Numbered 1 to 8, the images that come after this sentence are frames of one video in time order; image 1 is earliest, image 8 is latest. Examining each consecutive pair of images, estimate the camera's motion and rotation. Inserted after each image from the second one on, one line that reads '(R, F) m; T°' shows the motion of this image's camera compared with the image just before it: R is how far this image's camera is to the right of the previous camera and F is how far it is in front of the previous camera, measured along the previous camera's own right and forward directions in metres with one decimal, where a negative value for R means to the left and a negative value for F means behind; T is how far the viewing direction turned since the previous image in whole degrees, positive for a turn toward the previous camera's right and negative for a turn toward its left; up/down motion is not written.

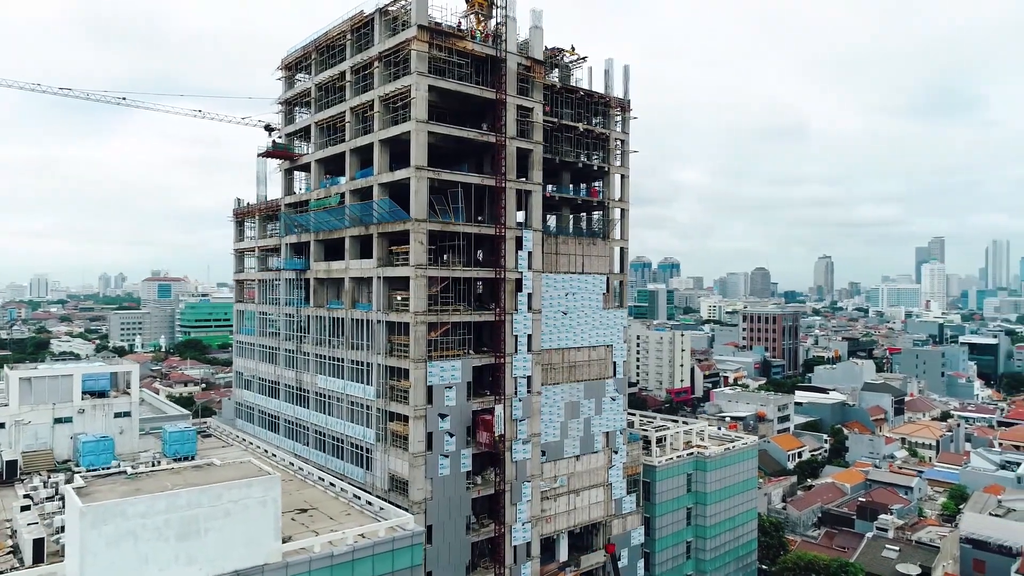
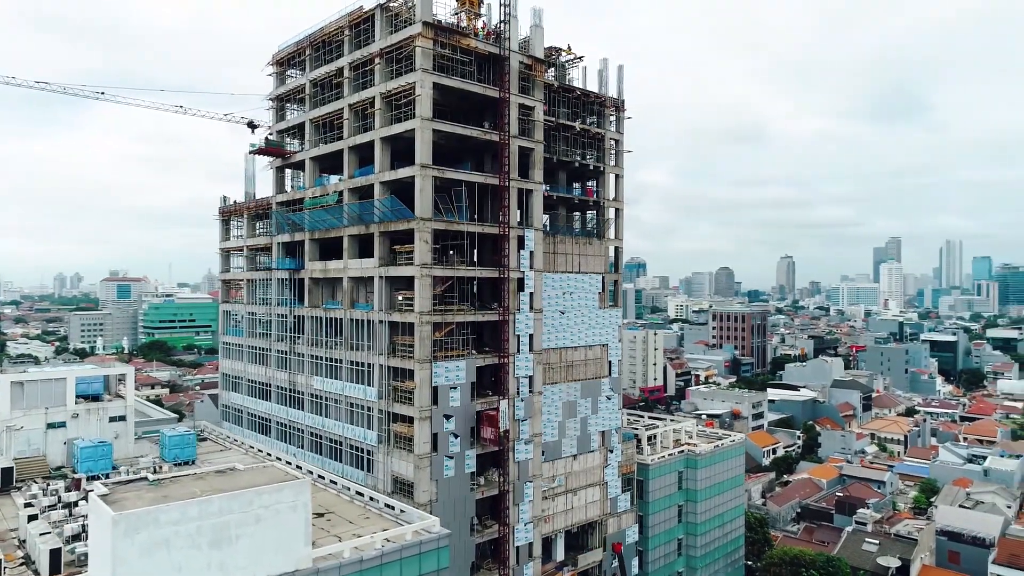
(-2.0, +0.2) m; +3°
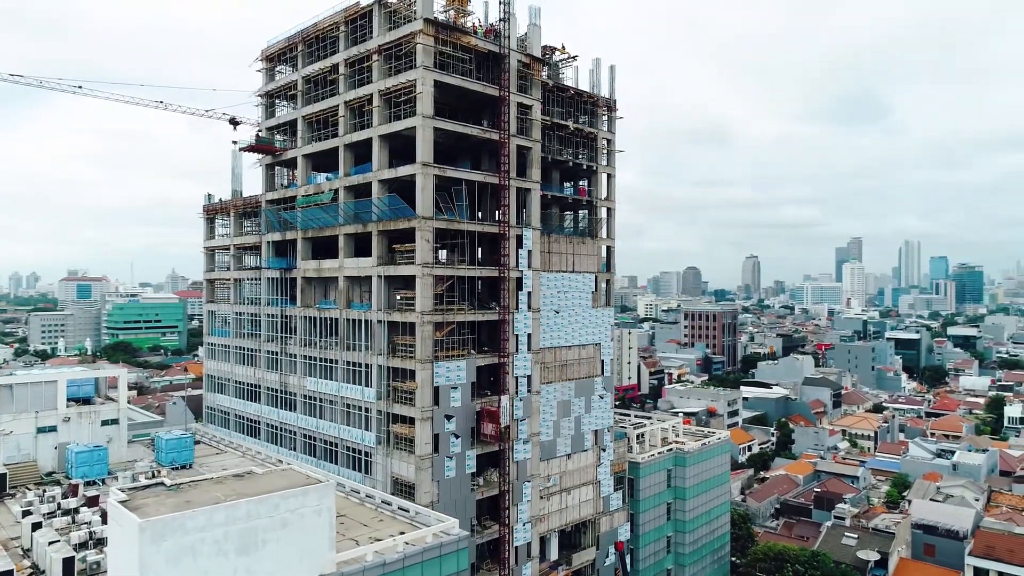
(-1.7, +0.2) m; +2°
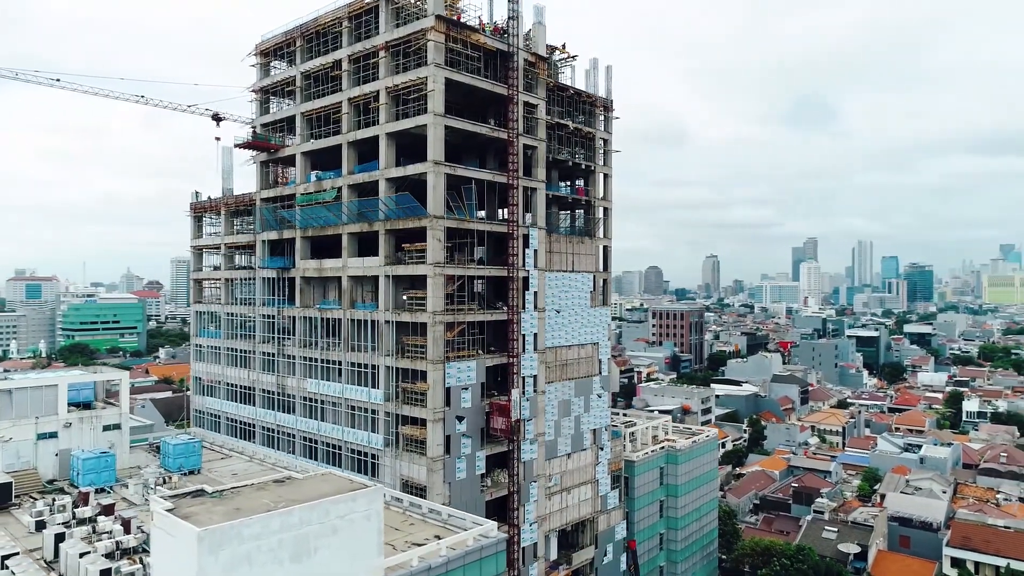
(-2.5, +0.2) m; +3°
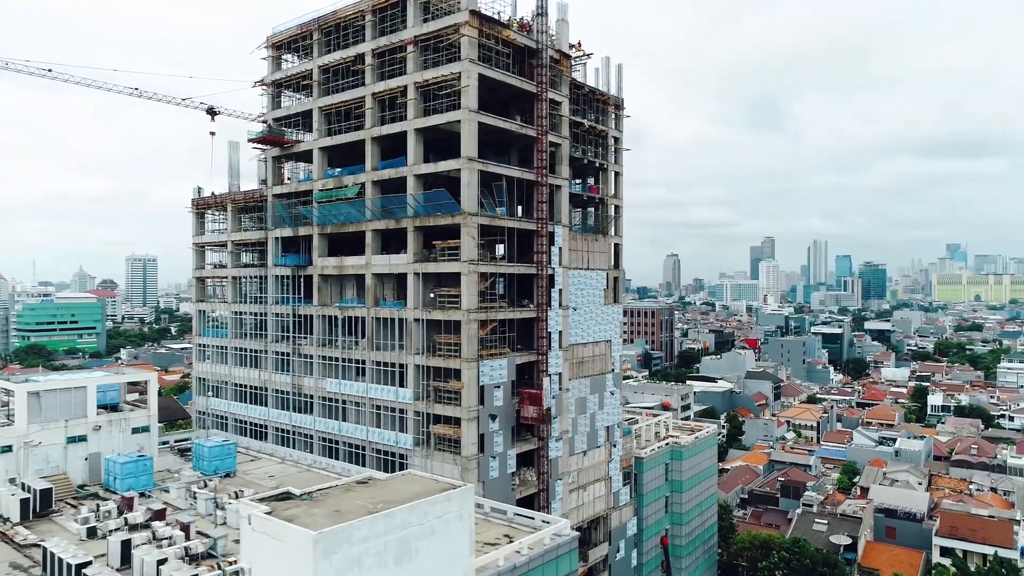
(-3.7, +0.2) m; +3°
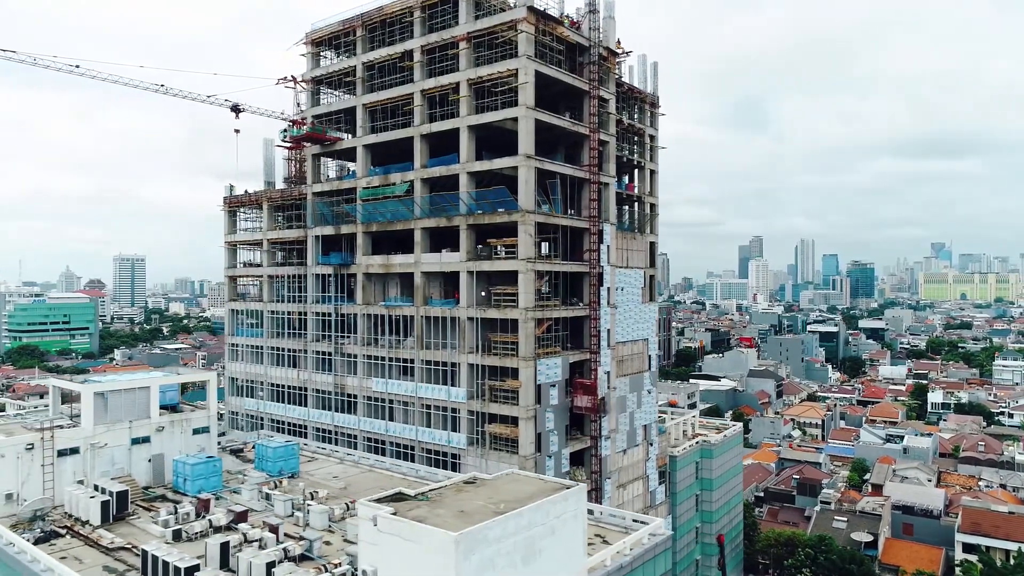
(-3.6, +0.3) m; +1°
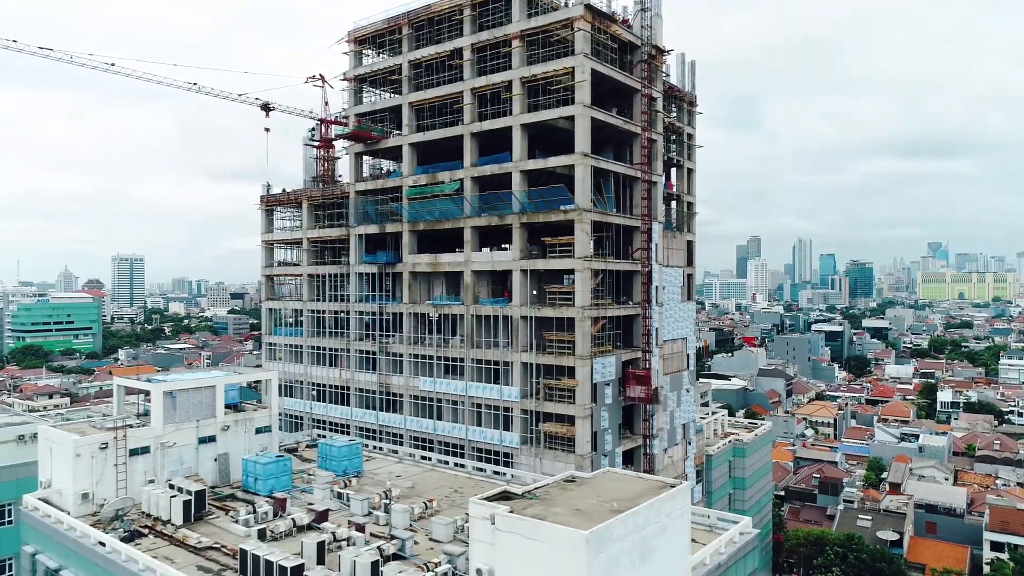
(-3.1, +0.1) m; 0°
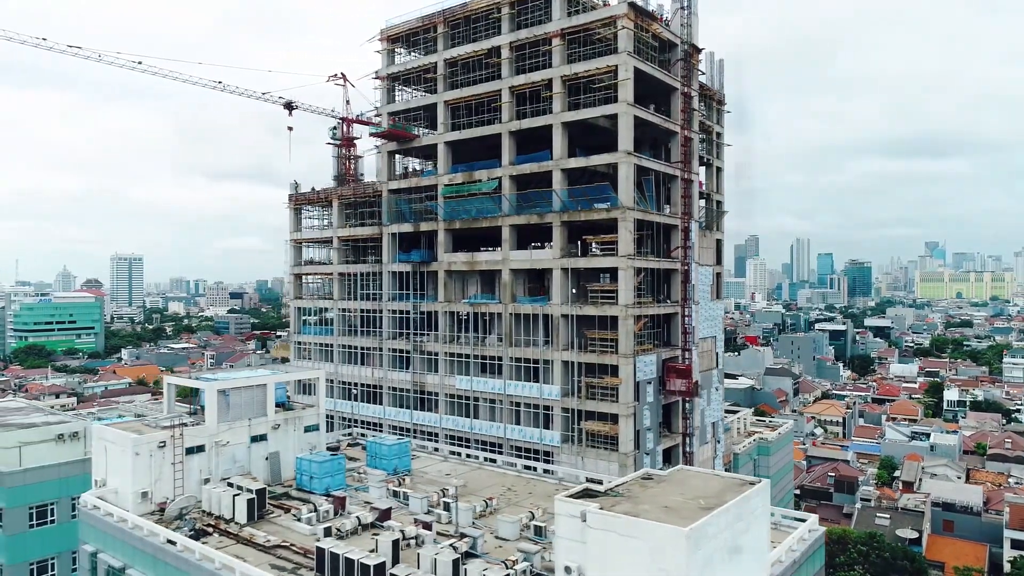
(-2.4, 0.0) m; 0°
